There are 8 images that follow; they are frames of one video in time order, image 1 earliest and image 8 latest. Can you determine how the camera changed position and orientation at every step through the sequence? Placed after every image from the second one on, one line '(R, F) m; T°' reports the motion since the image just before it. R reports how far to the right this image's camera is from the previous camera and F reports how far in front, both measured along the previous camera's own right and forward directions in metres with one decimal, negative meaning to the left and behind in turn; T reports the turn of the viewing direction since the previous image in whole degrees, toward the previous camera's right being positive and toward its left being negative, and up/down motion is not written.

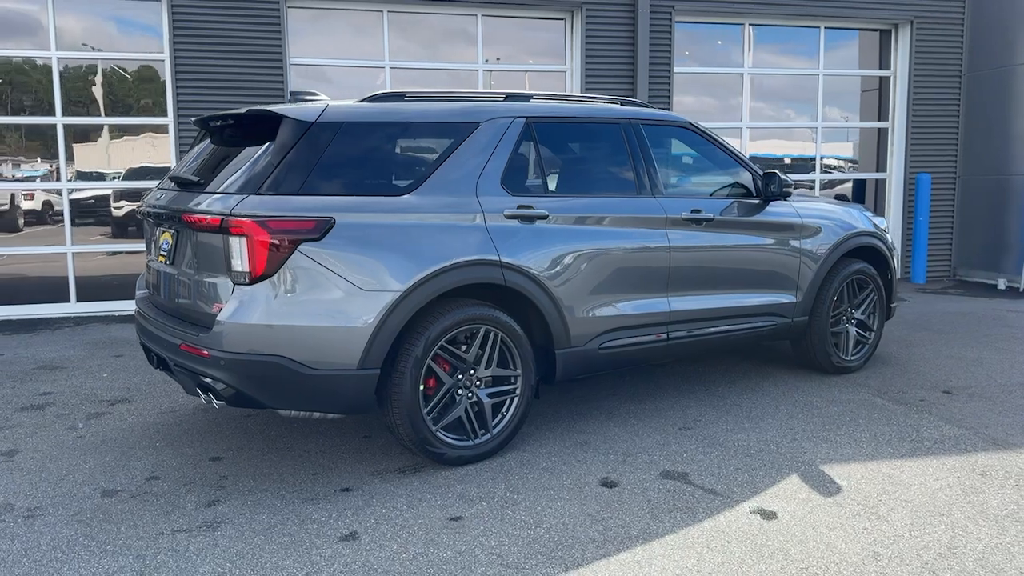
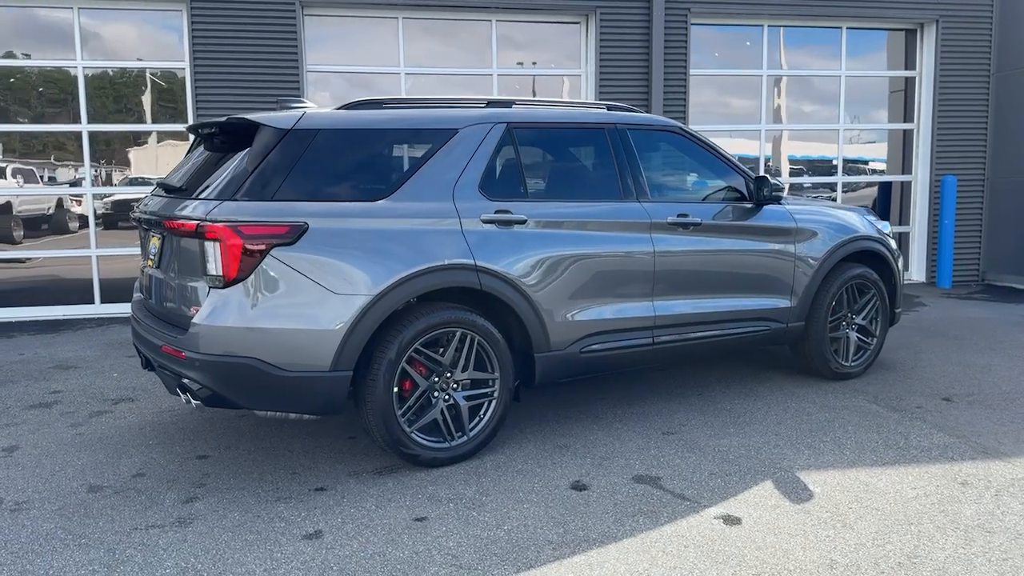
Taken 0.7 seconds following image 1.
(+0.3, 0.0) m; -3°
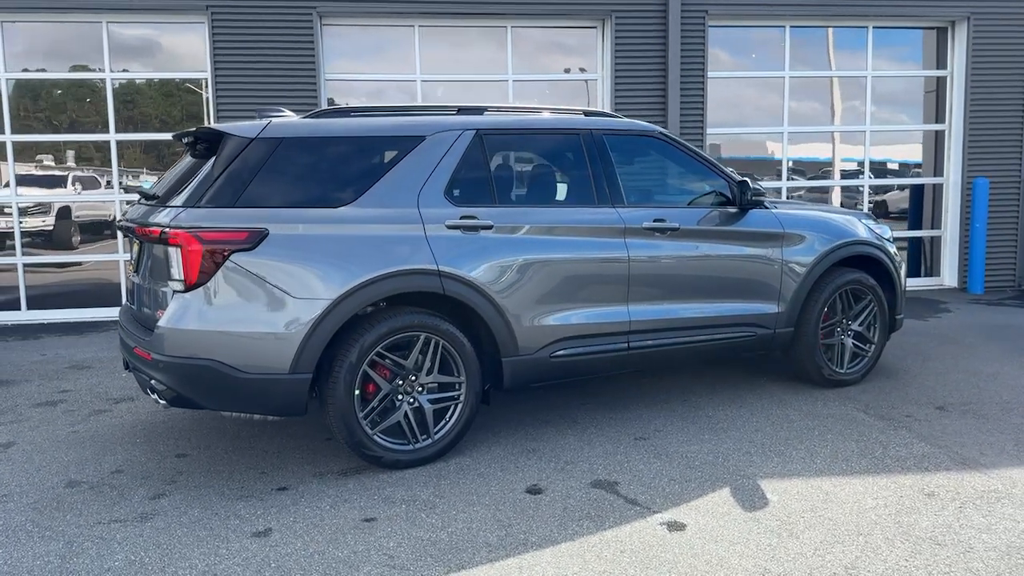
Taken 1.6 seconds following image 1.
(+0.4, 0.0) m; -4°
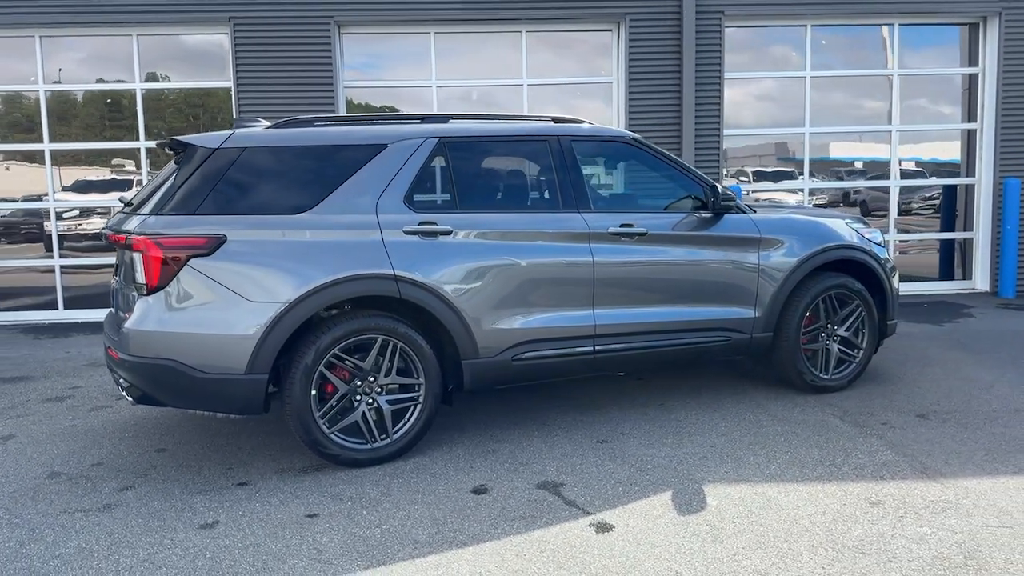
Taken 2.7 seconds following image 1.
(+0.5, -0.1) m; -4°
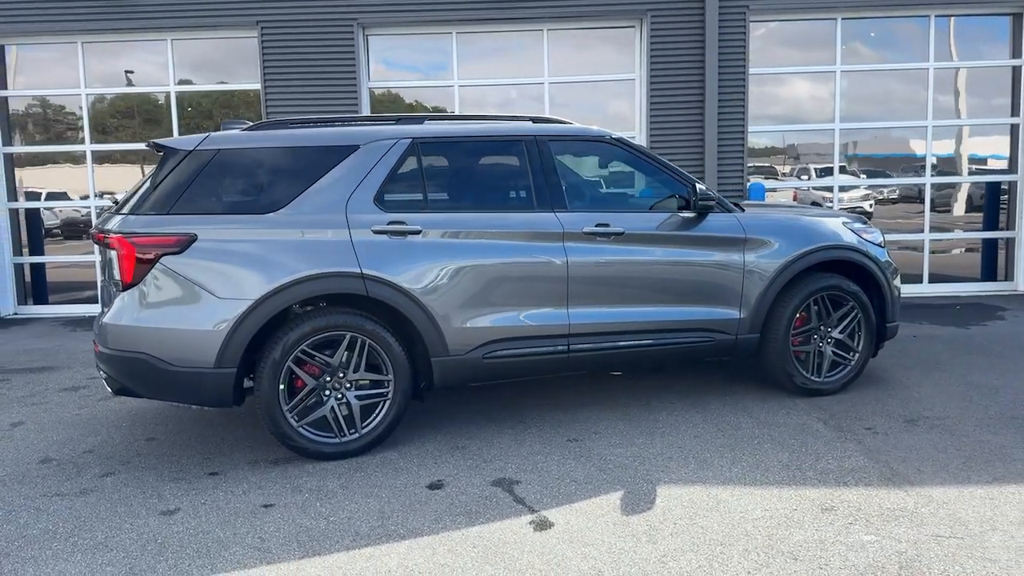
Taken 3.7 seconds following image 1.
(+0.5, 0.0) m; -4°
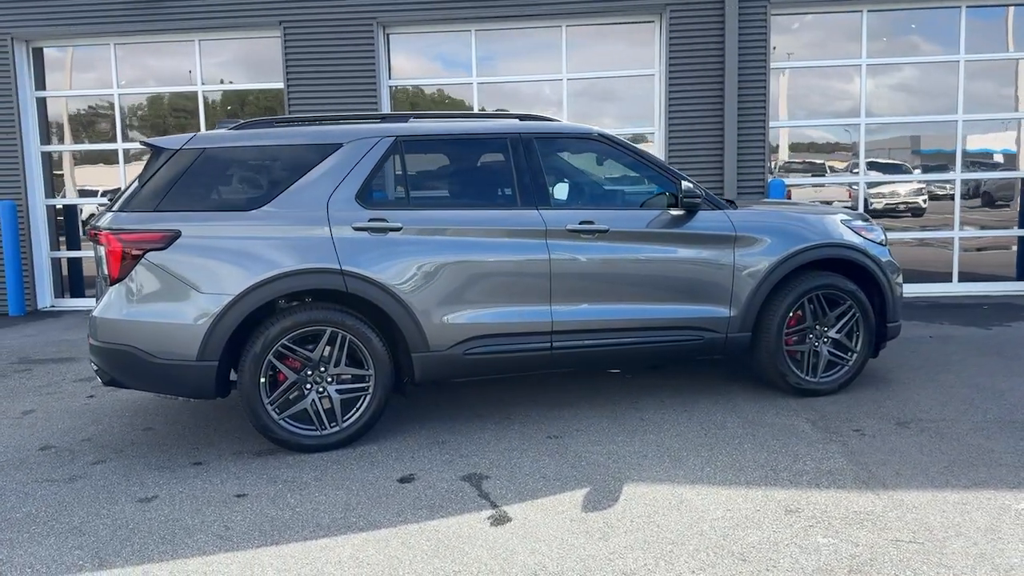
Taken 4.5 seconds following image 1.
(+0.4, 0.0) m; -3°
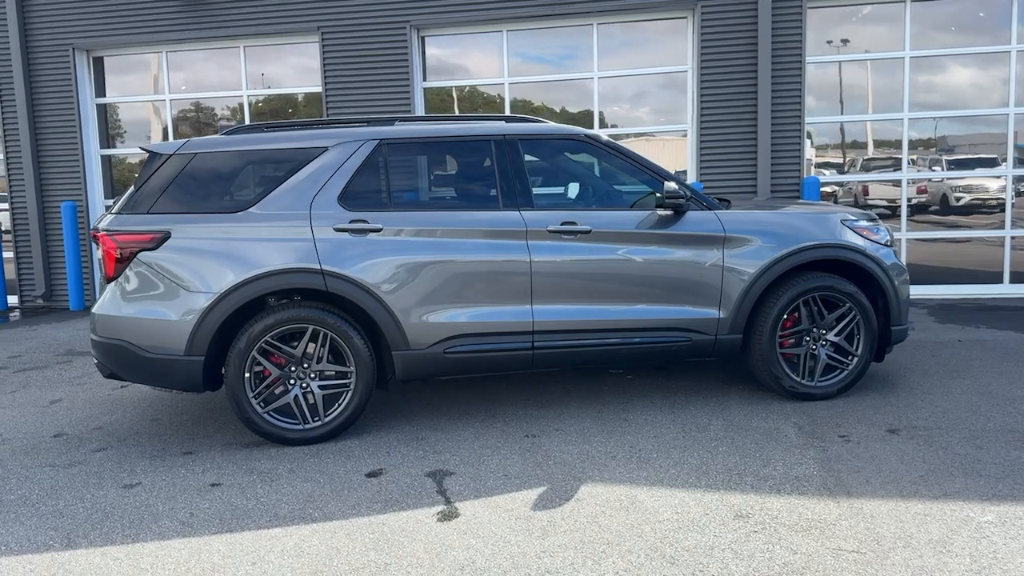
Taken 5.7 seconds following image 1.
(+0.5, 0.0) m; -5°
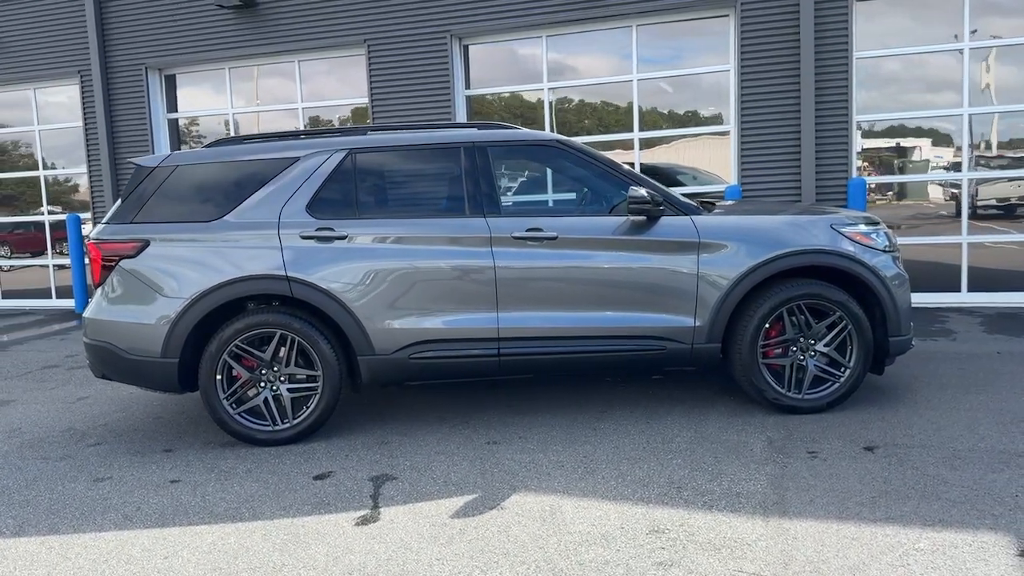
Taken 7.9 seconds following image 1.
(+0.8, 0.0) m; -7°
